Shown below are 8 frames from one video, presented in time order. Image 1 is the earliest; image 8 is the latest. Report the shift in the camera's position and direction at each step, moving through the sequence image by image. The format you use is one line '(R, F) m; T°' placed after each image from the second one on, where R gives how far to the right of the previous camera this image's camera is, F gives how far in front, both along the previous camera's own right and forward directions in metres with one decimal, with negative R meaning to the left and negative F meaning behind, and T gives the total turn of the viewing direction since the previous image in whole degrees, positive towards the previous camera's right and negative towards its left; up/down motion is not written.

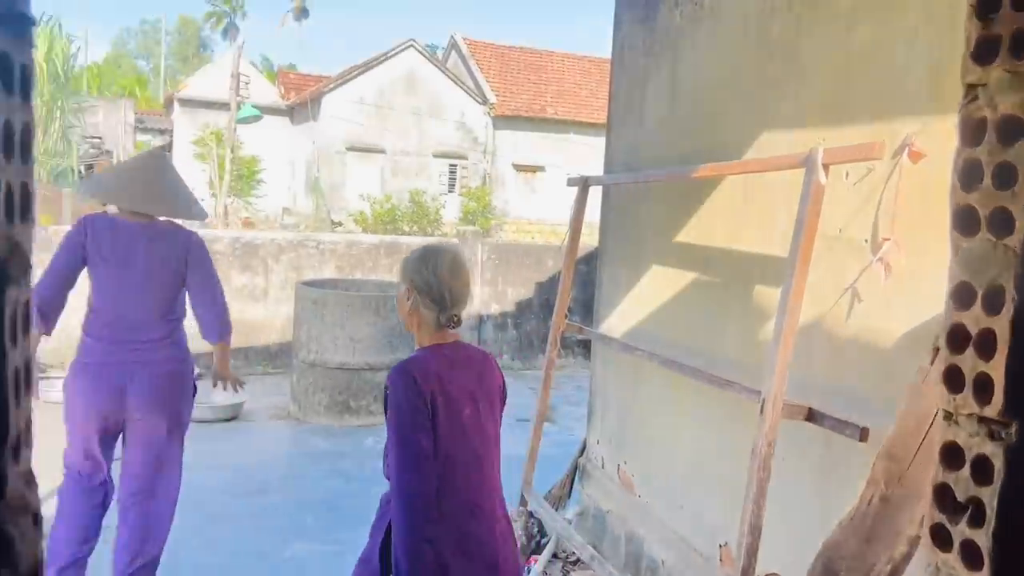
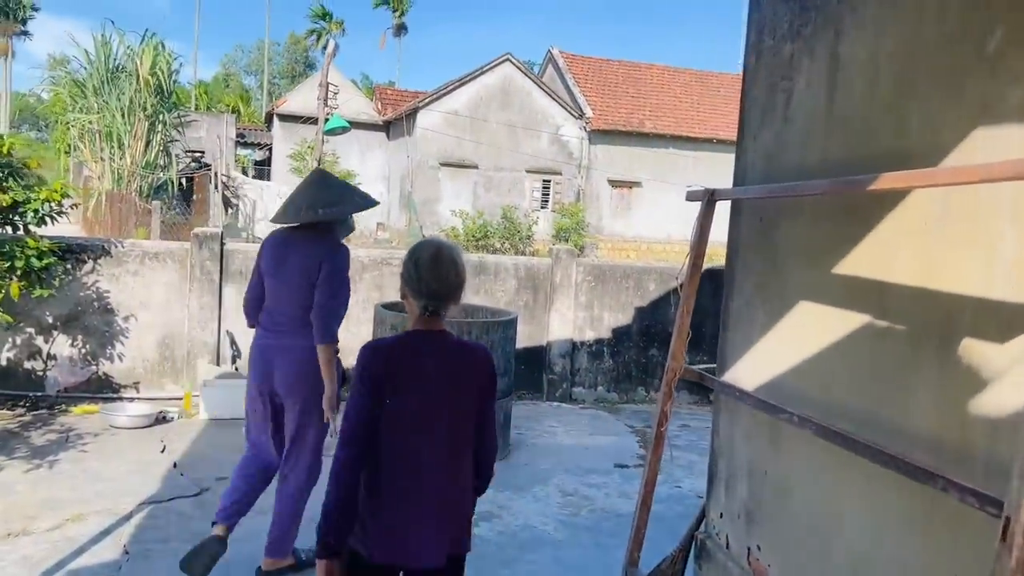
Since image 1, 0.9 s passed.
(-0.1, +0.7) m; -6°
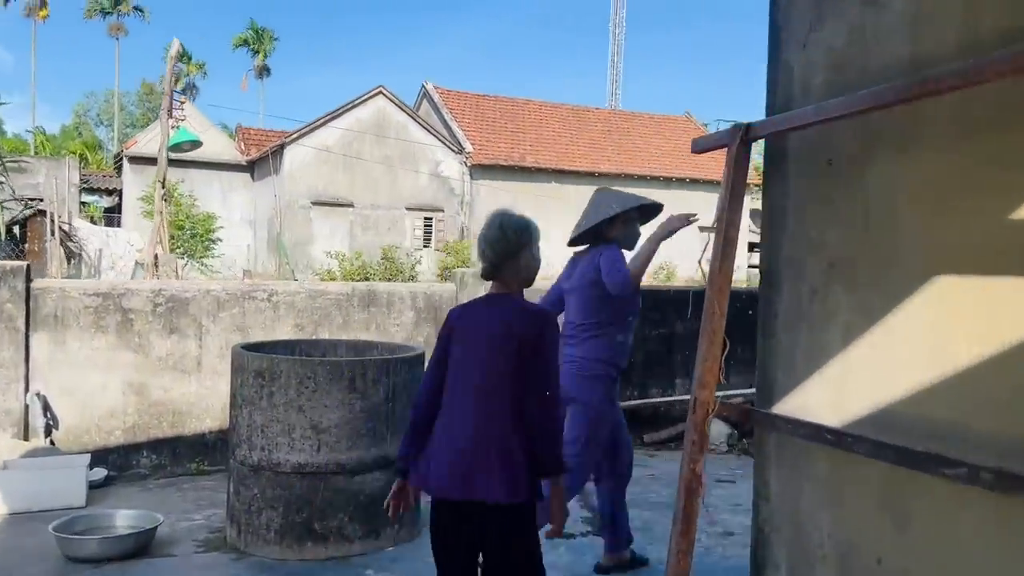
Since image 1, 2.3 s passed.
(-0.1, +1.3) m; +8°
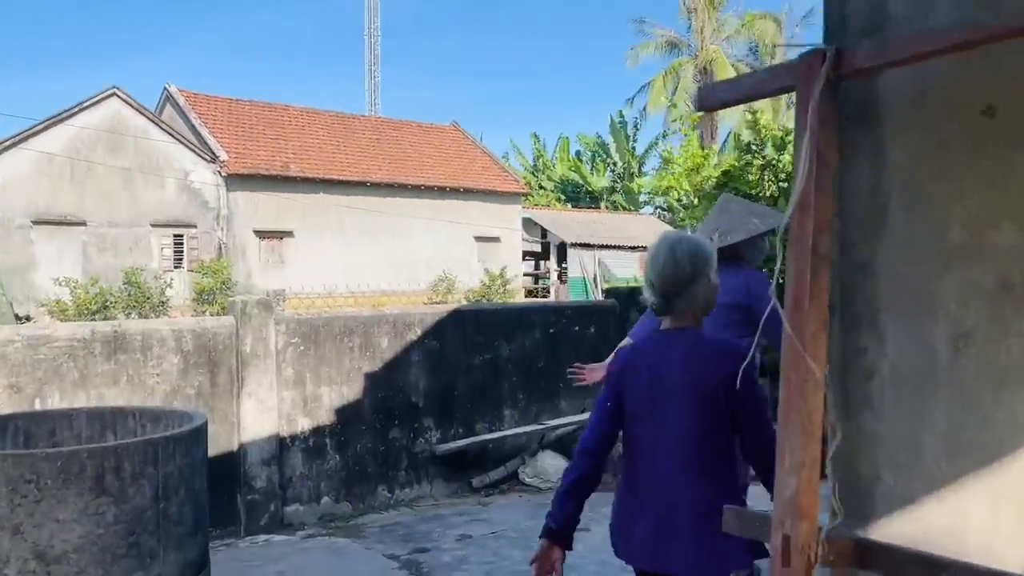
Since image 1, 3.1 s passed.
(-0.2, +1.1) m; +16°
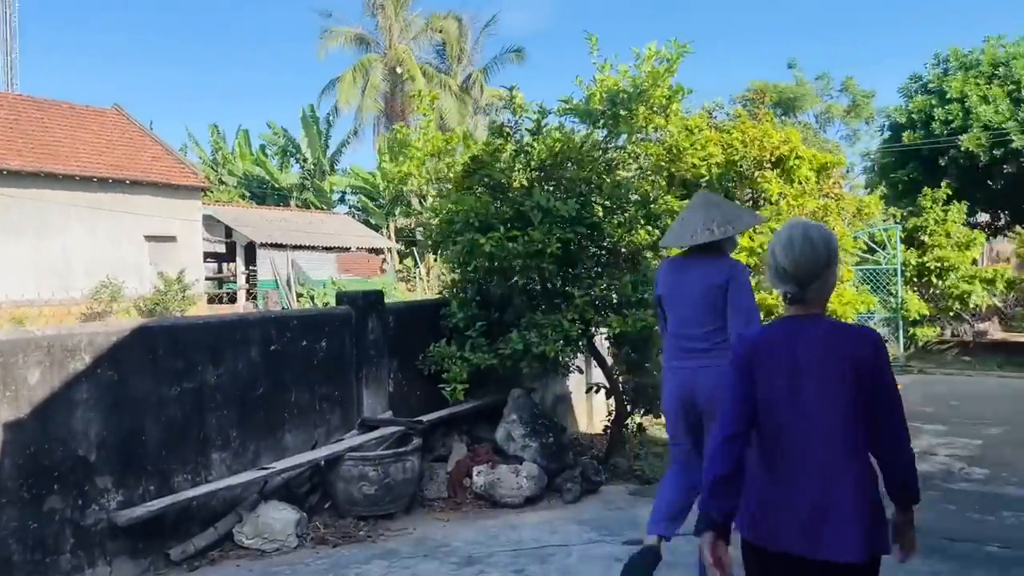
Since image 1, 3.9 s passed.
(-0.2, +1.1) m; +21°
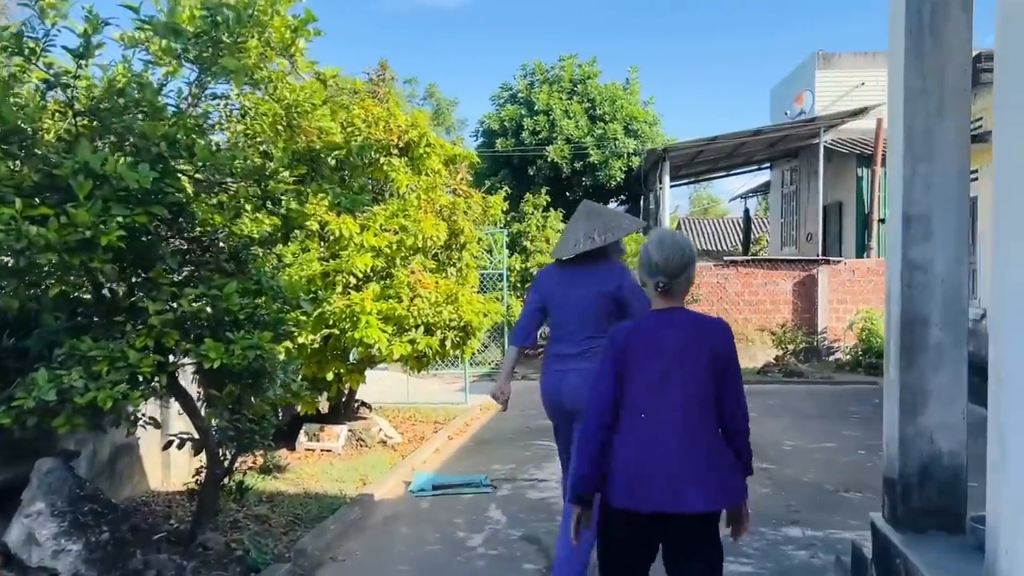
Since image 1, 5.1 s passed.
(+0.1, +1.5) m; +28°
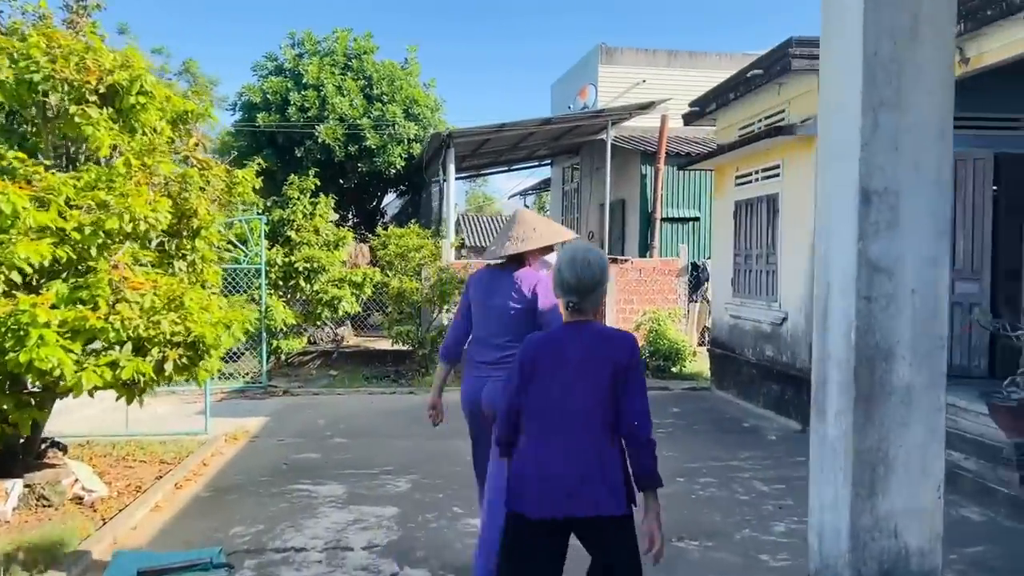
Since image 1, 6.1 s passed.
(+0.1, +1.3) m; +15°
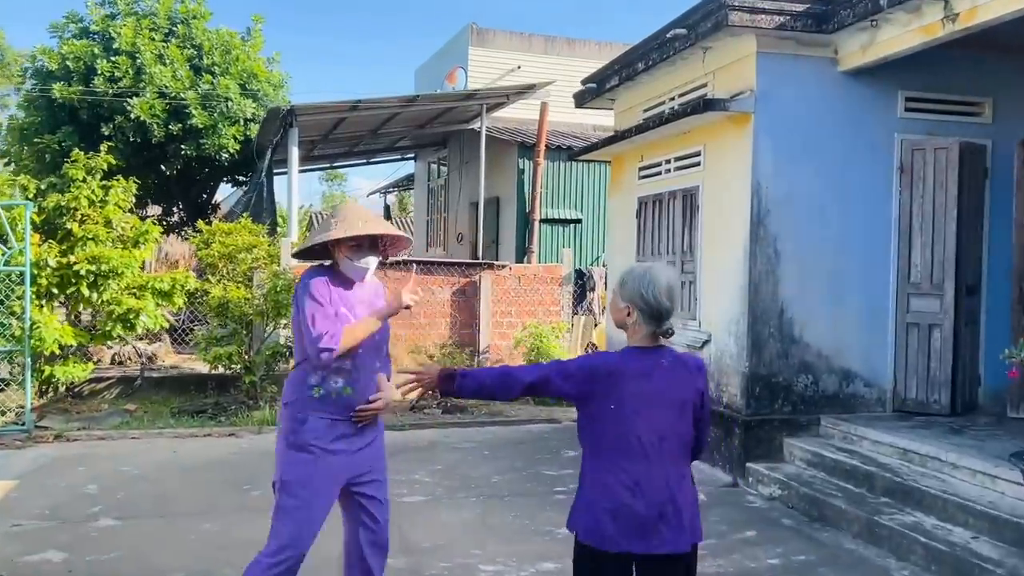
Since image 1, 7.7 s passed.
(0.0, +1.7) m; +9°
